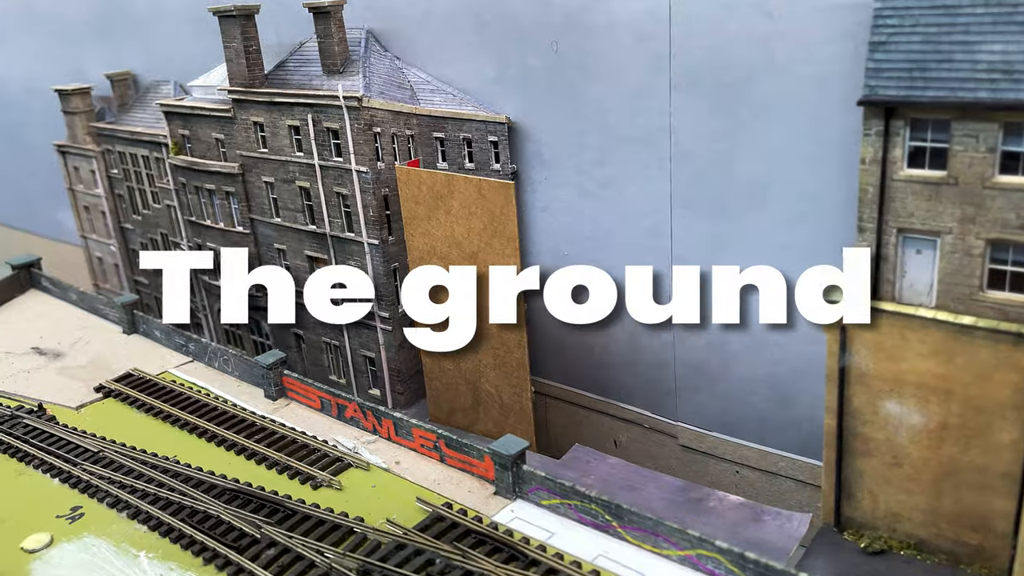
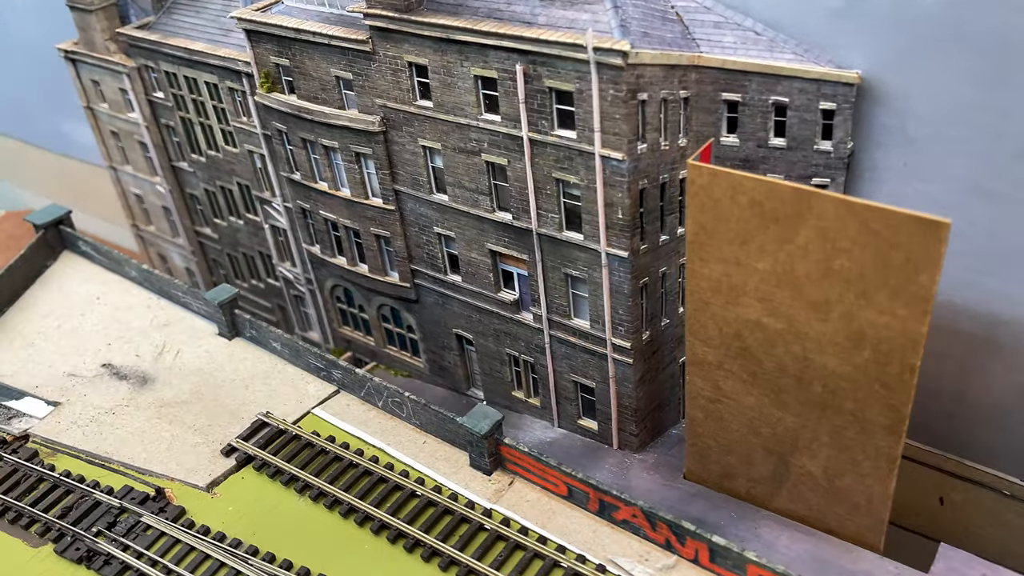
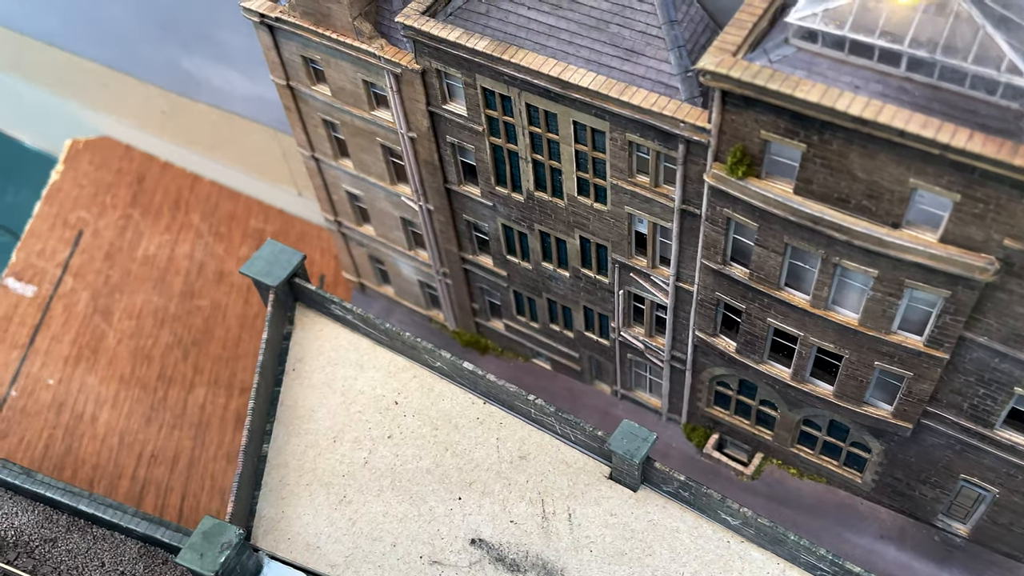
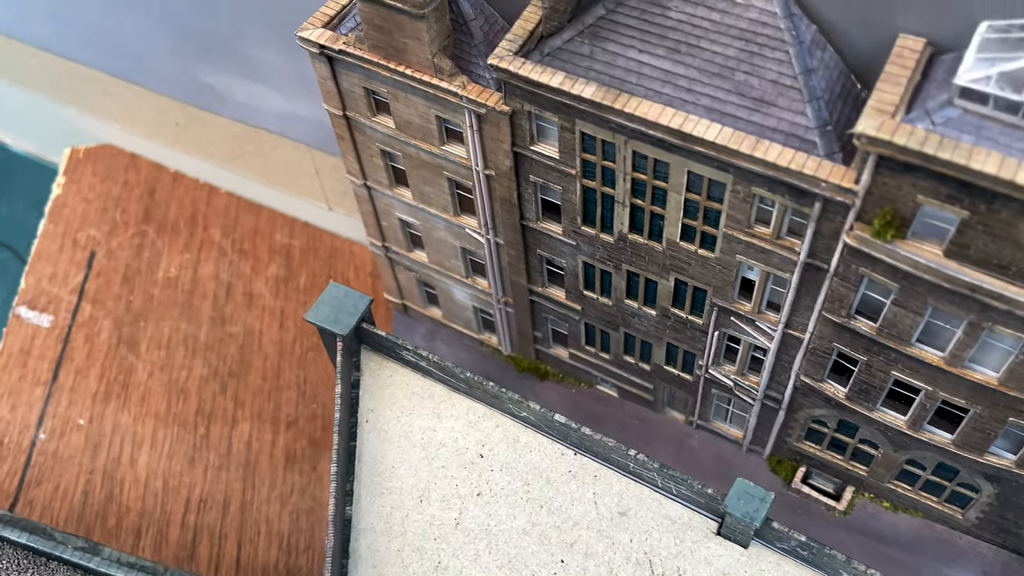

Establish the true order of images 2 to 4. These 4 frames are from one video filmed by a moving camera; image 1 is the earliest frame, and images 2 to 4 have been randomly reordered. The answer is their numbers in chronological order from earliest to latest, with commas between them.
2, 3, 4
